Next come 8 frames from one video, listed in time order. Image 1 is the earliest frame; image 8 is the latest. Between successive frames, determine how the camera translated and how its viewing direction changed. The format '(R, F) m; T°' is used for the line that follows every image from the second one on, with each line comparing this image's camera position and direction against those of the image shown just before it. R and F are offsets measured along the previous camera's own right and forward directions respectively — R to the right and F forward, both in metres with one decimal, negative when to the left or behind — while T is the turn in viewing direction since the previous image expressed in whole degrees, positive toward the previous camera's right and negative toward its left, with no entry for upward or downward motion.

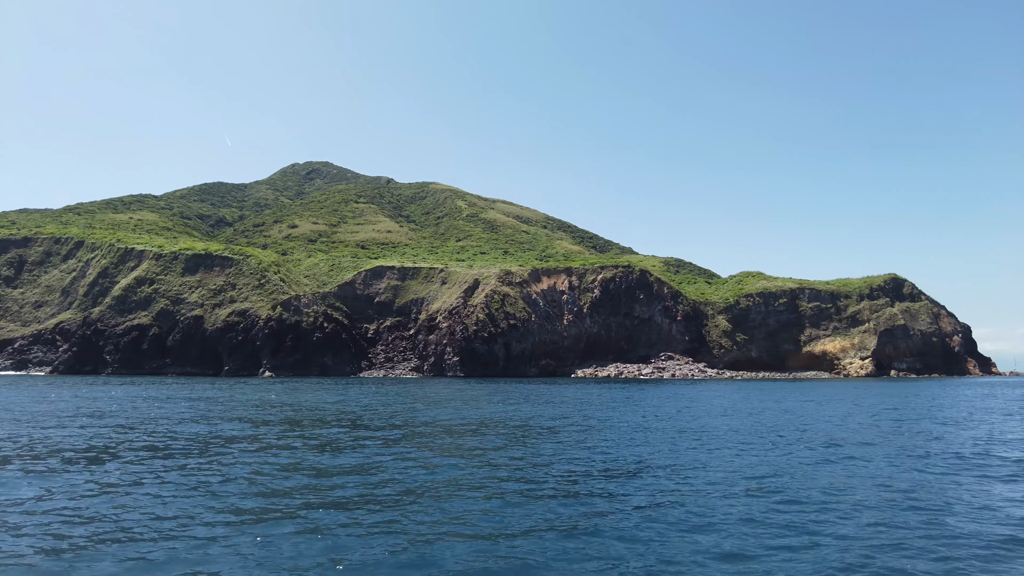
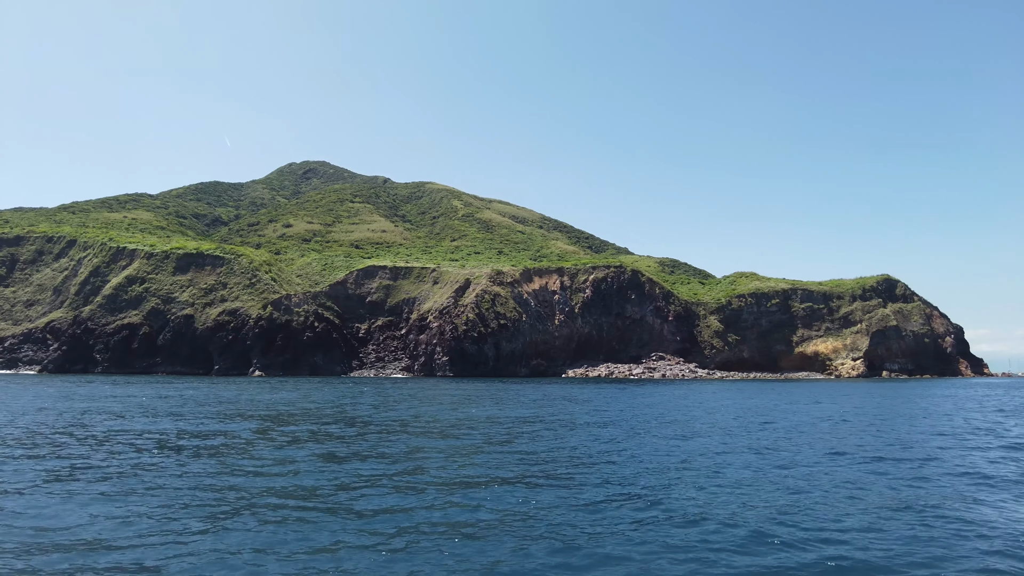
(+0.9, 0.0) m; 0°
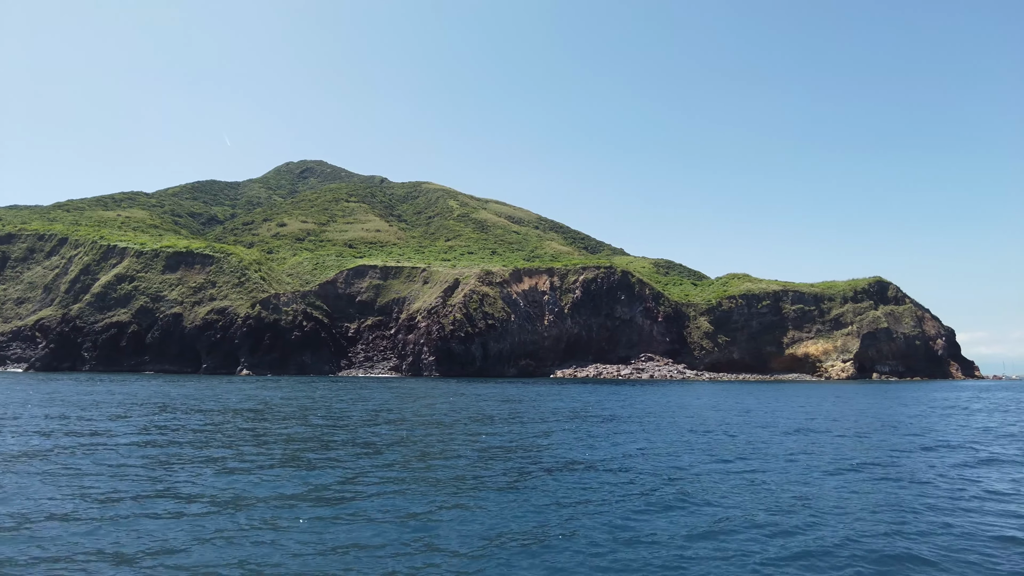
(+1.2, 0.0) m; 0°
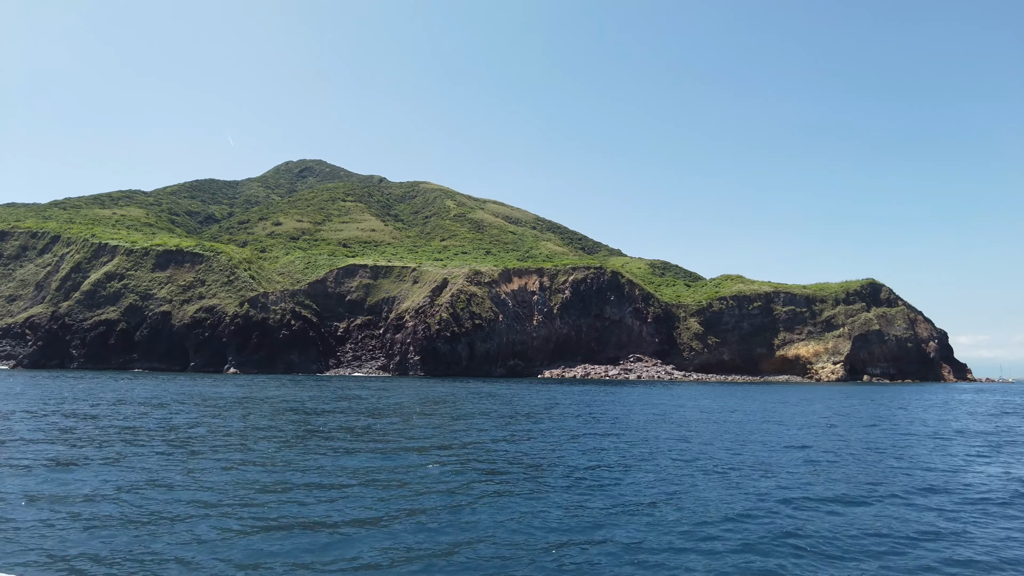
(+1.5, 0.0) m; 0°
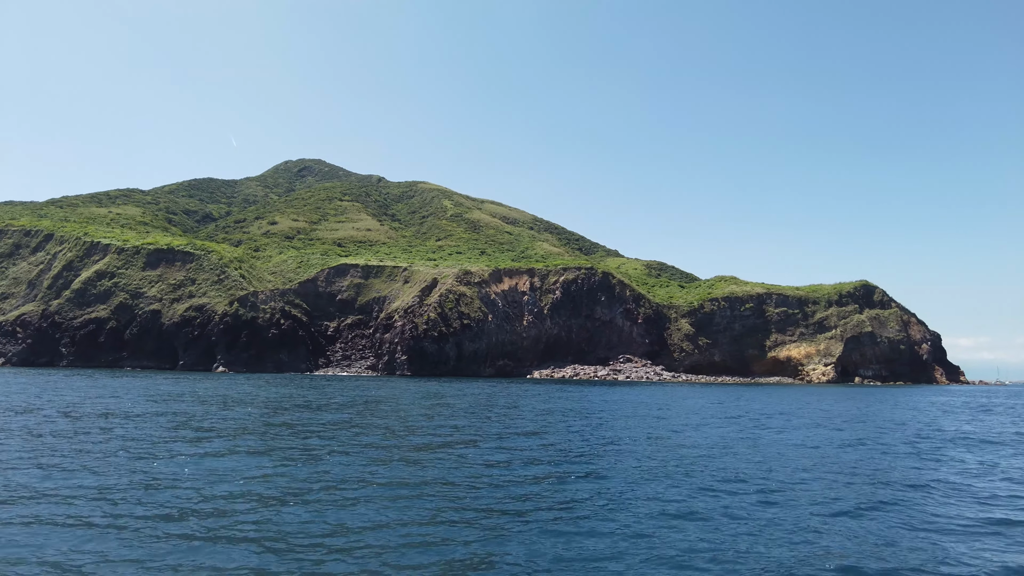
(+1.4, 0.0) m; 0°
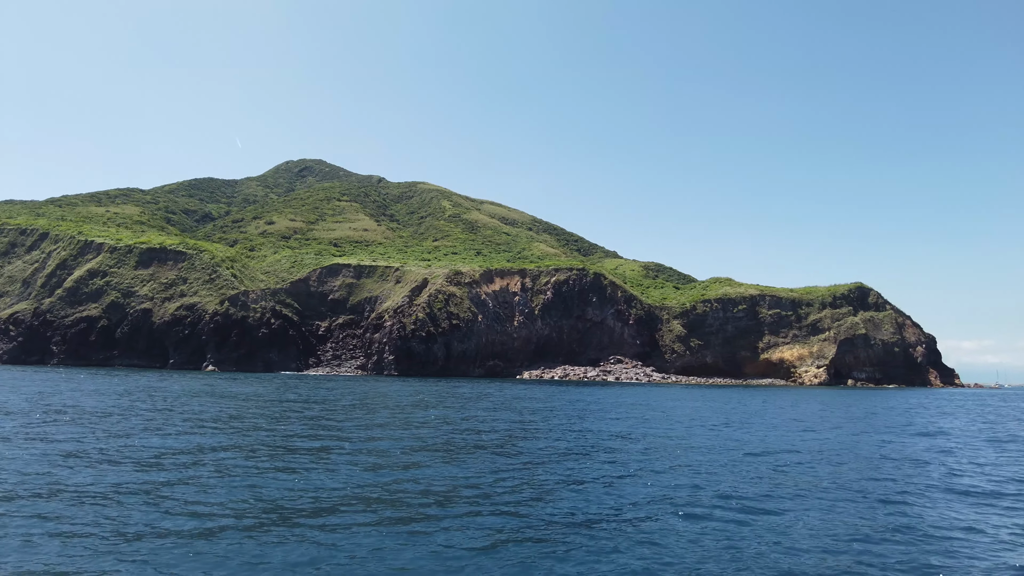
(+1.5, 0.0) m; 0°
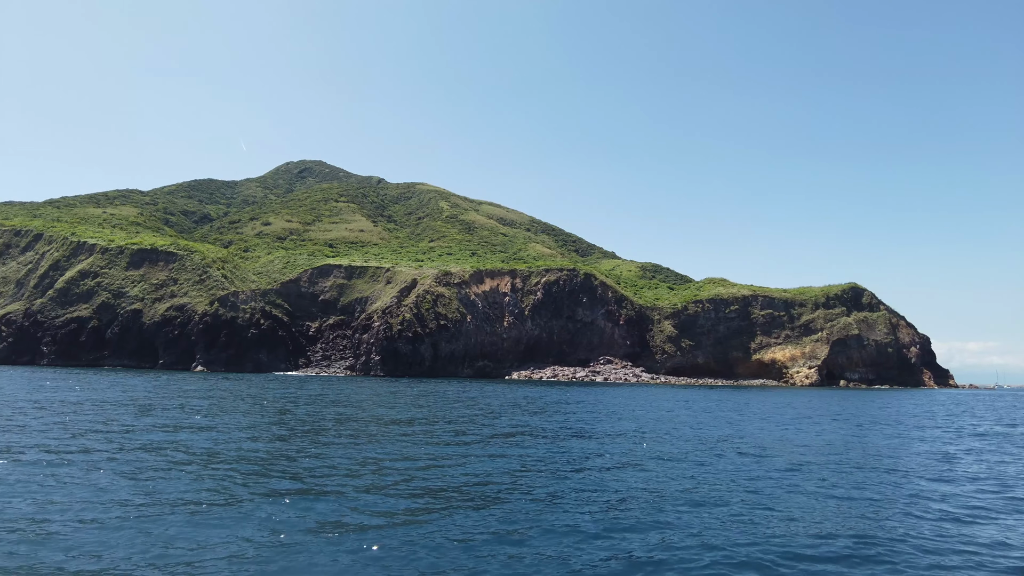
(+1.7, 0.0) m; 0°
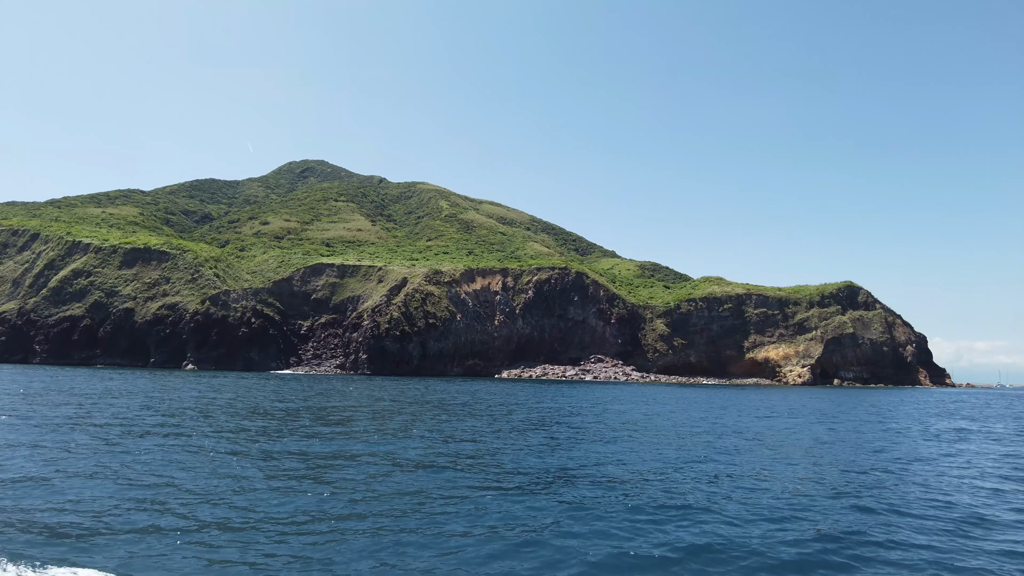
(+1.8, 0.0) m; -1°
